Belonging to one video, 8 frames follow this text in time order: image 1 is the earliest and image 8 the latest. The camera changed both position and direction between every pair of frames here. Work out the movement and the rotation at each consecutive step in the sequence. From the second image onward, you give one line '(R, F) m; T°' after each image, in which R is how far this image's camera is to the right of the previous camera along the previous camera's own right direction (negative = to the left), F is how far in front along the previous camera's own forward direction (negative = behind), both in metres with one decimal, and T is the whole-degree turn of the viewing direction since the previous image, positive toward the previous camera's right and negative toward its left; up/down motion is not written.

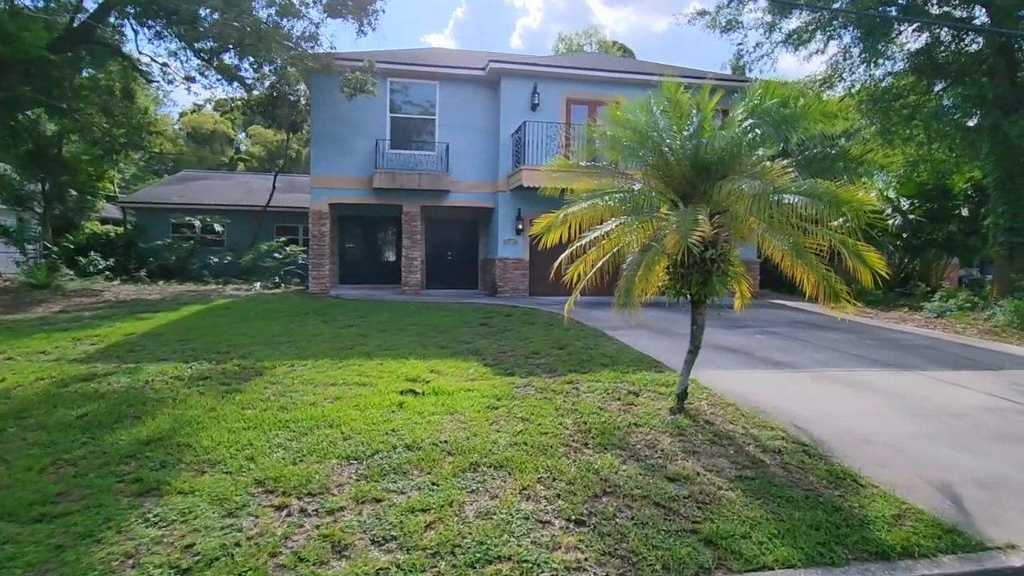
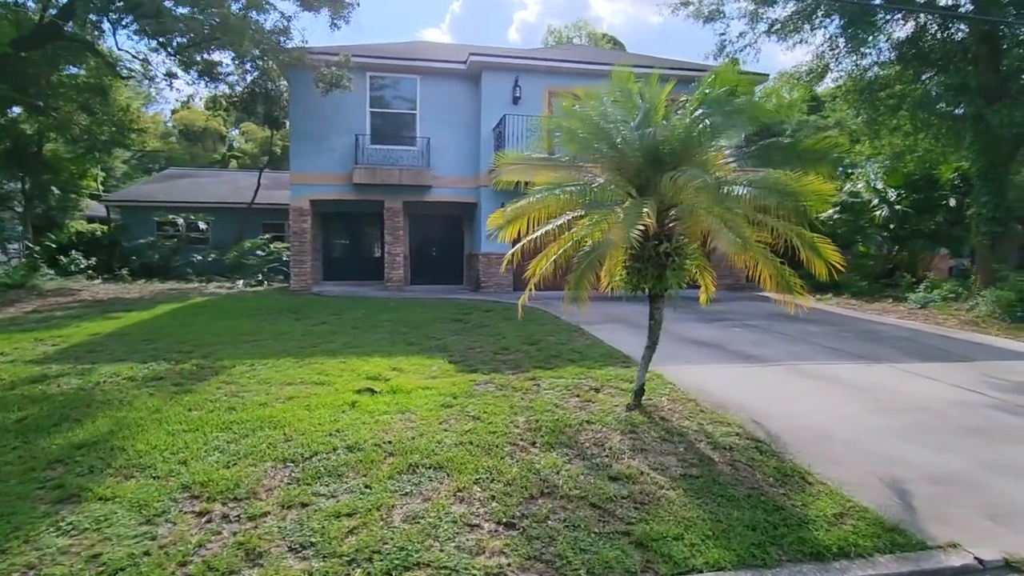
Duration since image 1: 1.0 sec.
(+0.5, +0.1) m; 0°
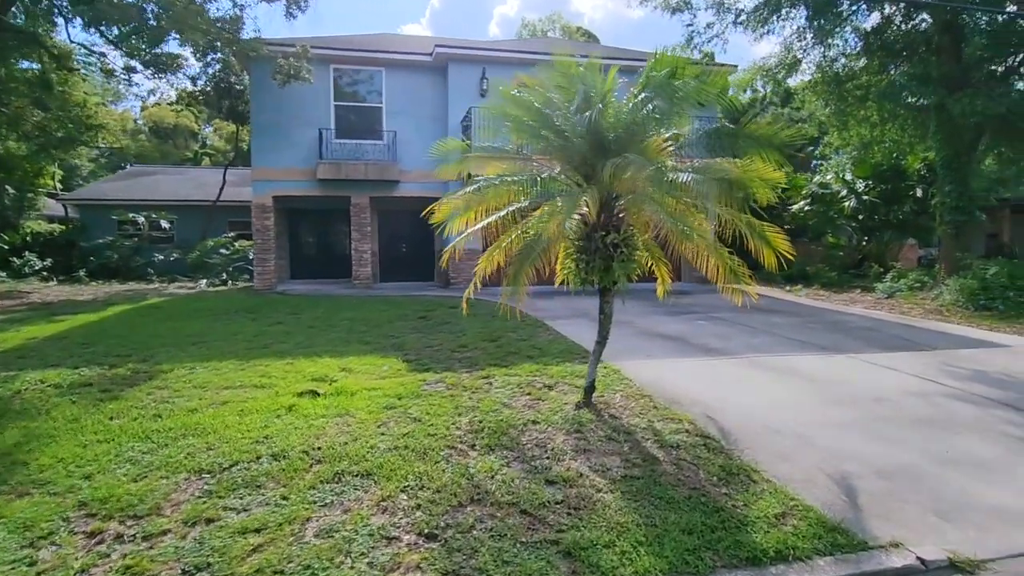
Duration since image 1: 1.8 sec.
(+0.4, +0.2) m; +2°
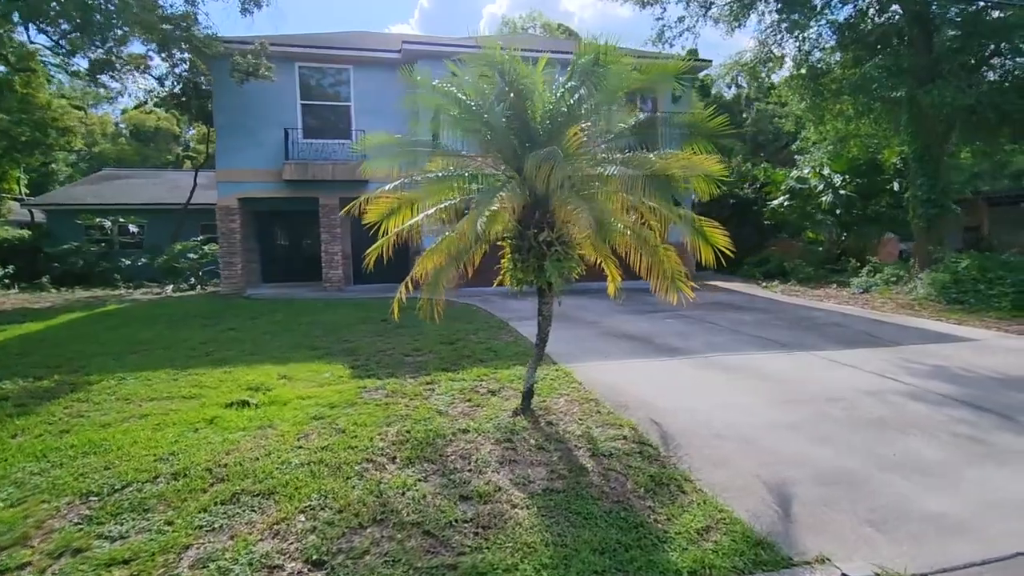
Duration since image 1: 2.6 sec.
(+0.6, +0.3) m; +1°
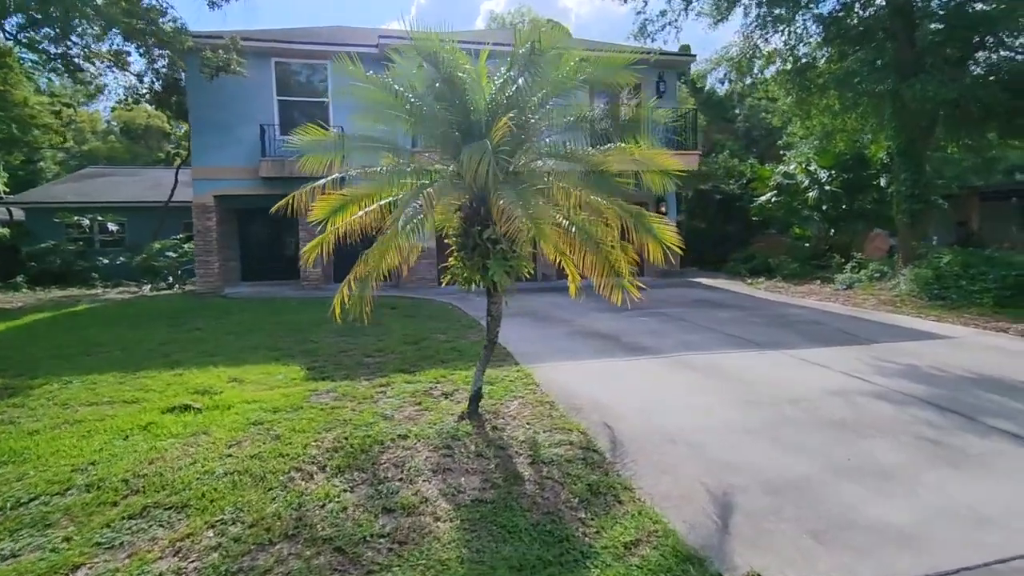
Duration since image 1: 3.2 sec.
(+0.5, +0.2) m; 0°
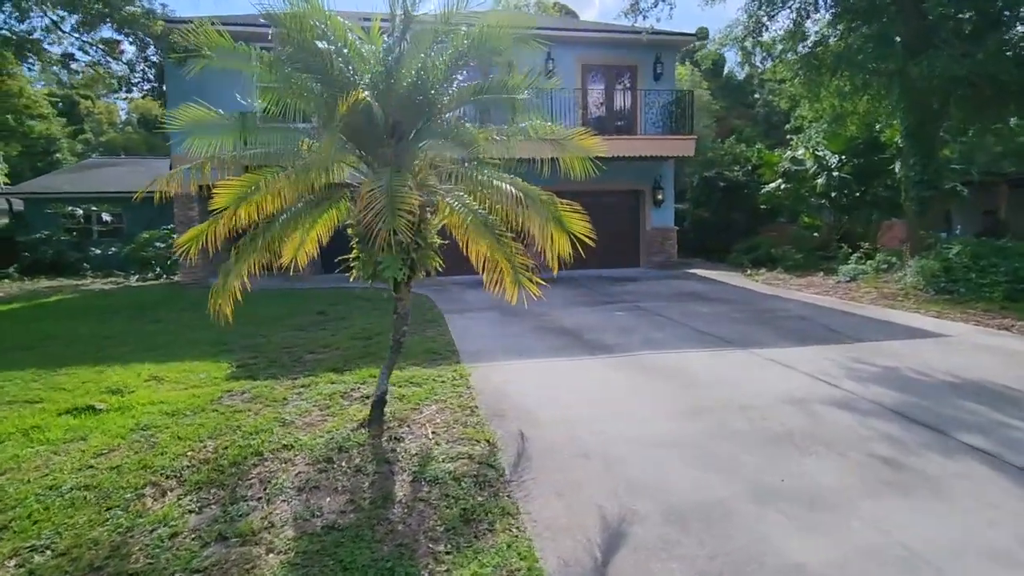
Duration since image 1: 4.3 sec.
(+1.0, +0.5) m; -2°
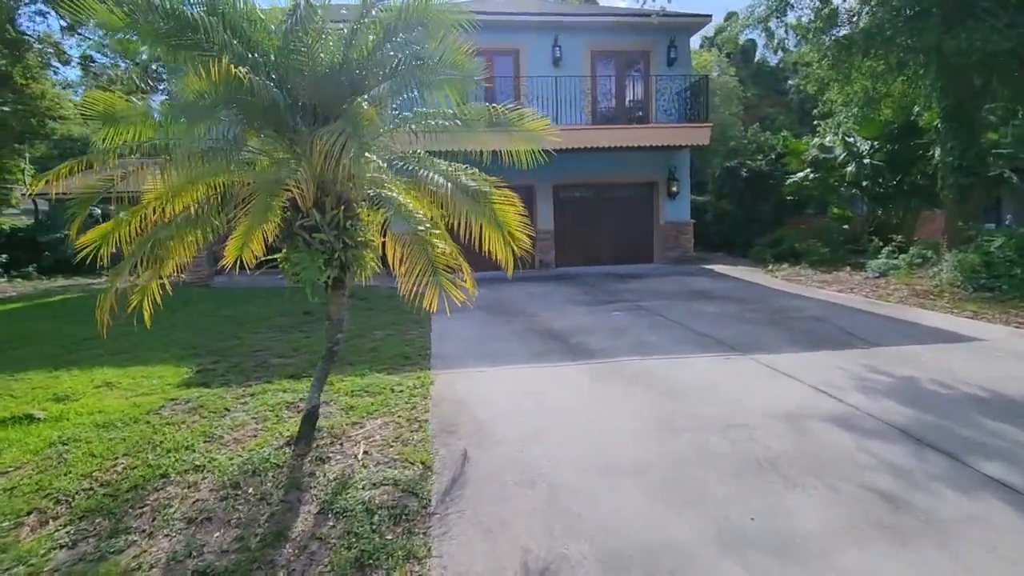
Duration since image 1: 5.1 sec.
(+0.7, +0.6) m; -3°
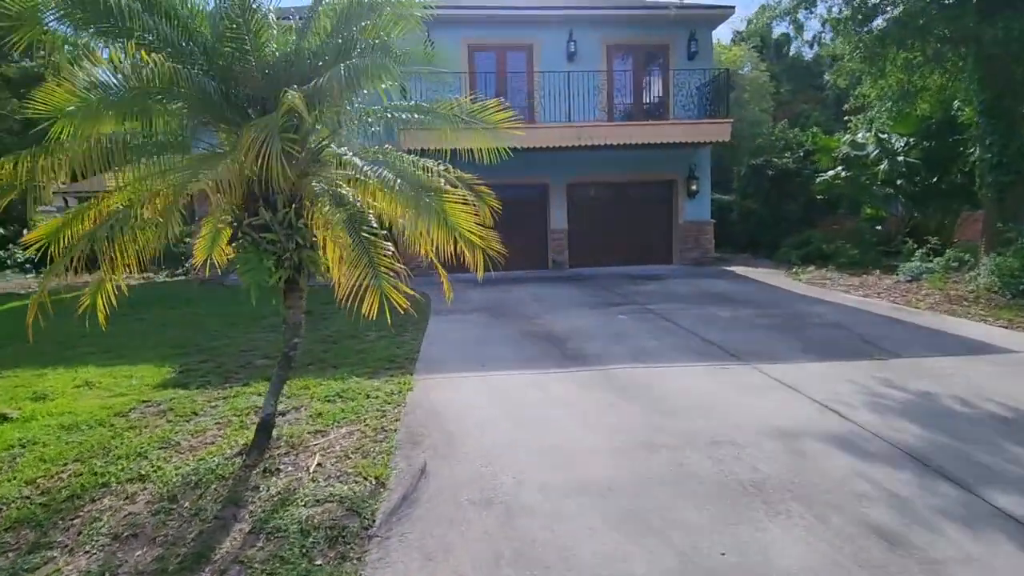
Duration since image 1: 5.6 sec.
(+0.5, +0.3) m; -3°
